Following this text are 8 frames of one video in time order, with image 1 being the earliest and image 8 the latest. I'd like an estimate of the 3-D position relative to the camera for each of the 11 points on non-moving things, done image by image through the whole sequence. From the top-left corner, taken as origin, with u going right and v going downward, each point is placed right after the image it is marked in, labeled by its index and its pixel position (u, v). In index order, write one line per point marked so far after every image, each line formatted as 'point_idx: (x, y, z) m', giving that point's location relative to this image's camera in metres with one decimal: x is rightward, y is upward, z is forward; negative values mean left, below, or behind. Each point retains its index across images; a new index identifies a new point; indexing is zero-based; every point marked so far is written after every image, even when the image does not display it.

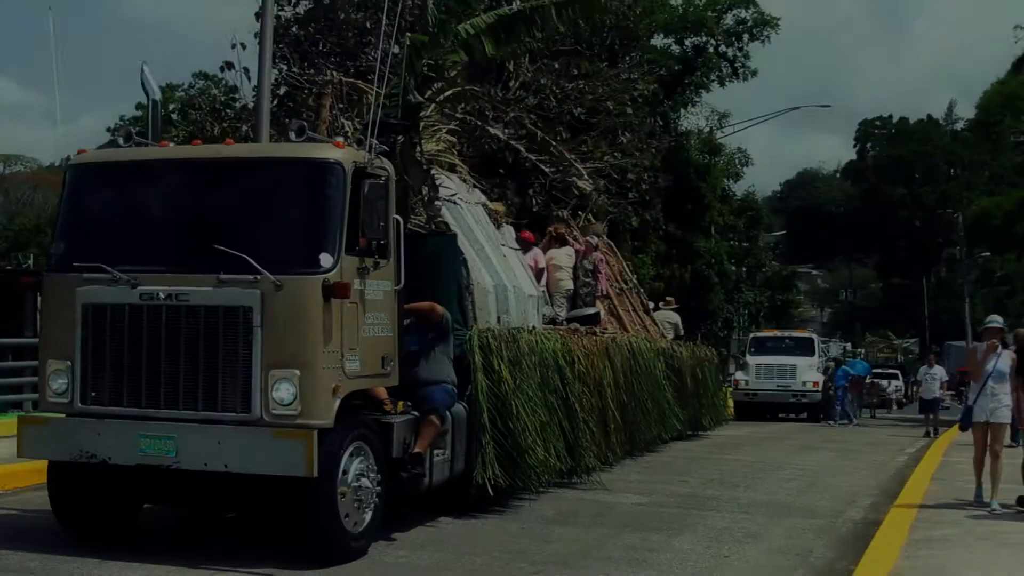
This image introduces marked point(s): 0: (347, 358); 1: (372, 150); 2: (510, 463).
0: (-0.7, -0.3, +7.5) m
1: (-0.6, +0.6, +7.9) m
2: (0.0, -1.0, +9.7) m
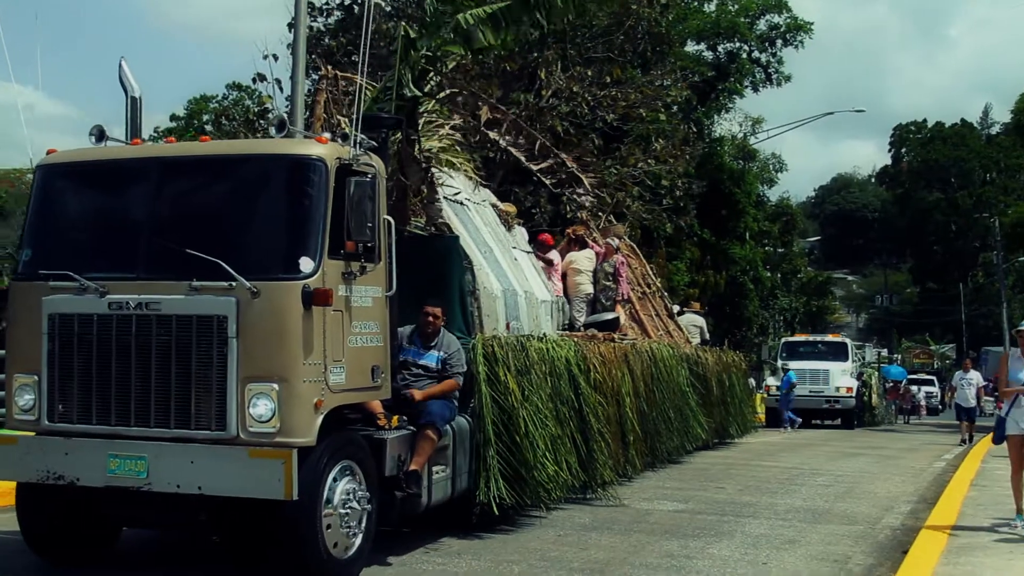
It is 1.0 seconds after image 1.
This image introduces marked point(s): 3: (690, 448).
0: (-0.7, -0.3, +6.9) m
1: (-0.7, +0.6, +7.4) m
2: (0.0, -1.0, +9.1) m
3: (+1.5, -1.4, +15.2) m
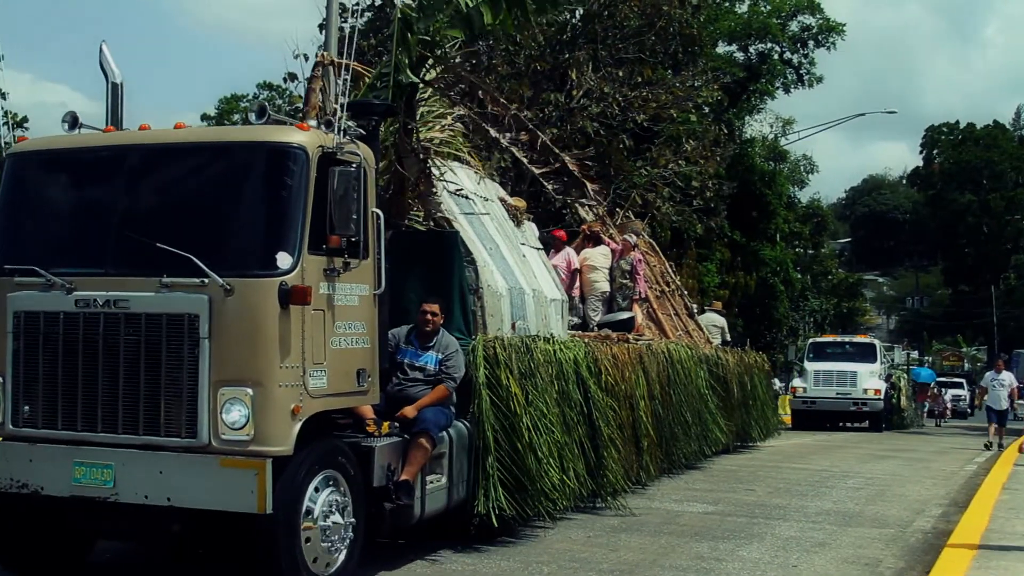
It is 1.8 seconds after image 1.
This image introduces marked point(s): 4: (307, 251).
0: (-0.8, -0.3, +6.4) m
1: (-0.7, +0.6, +6.9) m
2: (0.0, -1.0, +8.6) m
3: (+1.6, -1.4, +14.6) m
4: (-0.8, +0.1, +6.5) m
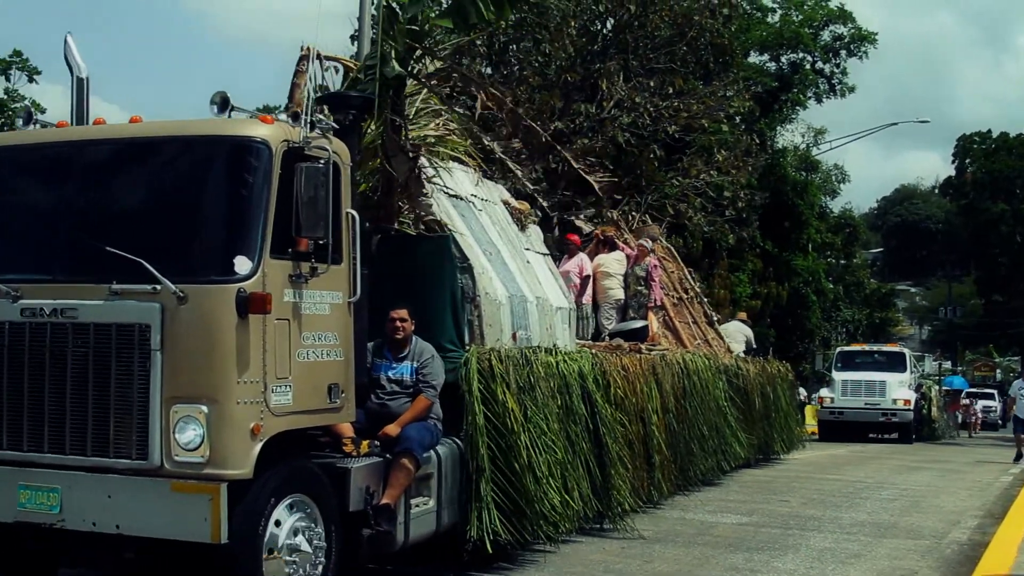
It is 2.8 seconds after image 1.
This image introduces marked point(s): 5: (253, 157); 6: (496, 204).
0: (-0.8, -0.3, +5.9) m
1: (-0.7, +0.6, +6.3) m
2: (0.0, -1.0, +8.0) m
3: (+1.7, -1.4, +14.0) m
4: (-0.8, +0.1, +5.9) m
5: (-0.9, +0.4, +5.9) m
6: (-0.1, +0.5, +10.2) m
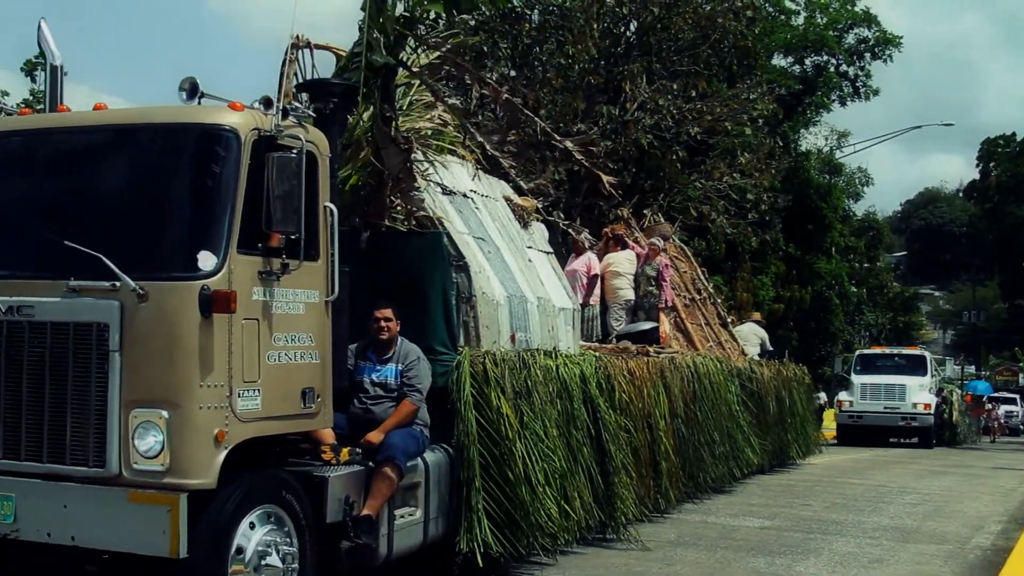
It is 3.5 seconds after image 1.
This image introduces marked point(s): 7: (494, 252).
0: (-0.9, -0.3, +5.5) m
1: (-0.8, +0.6, +6.0) m
2: (0.0, -1.0, +7.7) m
3: (+1.8, -1.5, +13.6) m
4: (-0.9, +0.1, +5.5) m
5: (-0.9, +0.5, +5.6) m
6: (-0.1, +0.5, +9.9) m
7: (-0.1, +0.2, +9.1) m
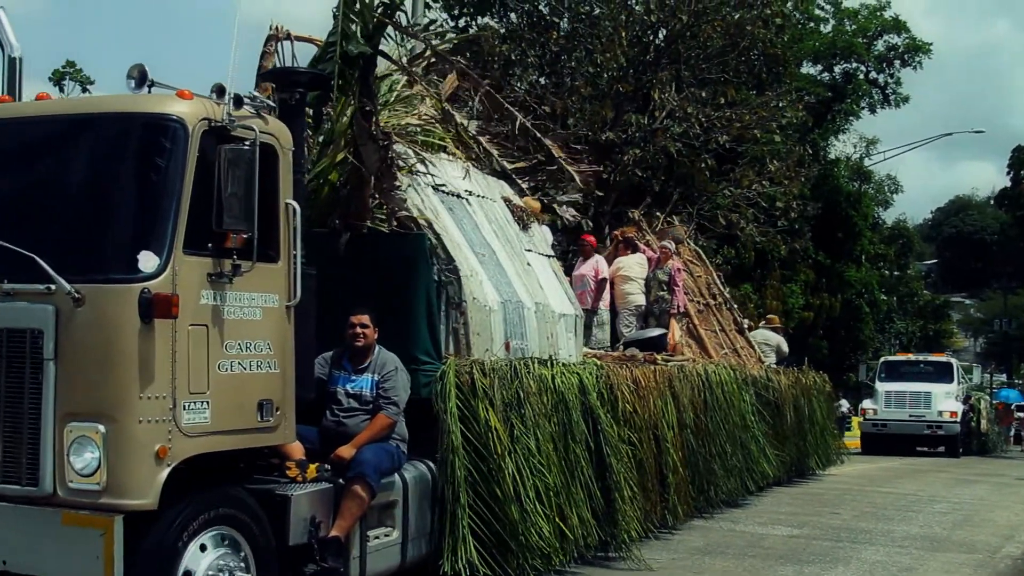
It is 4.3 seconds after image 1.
0: (-0.9, -0.3, +5.1) m
1: (-0.8, +0.6, +5.5) m
2: (-0.1, -1.1, +7.2) m
3: (+1.8, -1.5, +13.1) m
4: (-1.0, +0.1, +5.1) m
5: (-1.0, +0.4, +5.1) m
6: (-0.1, +0.5, +9.4) m
7: (-0.1, +0.2, +8.6) m
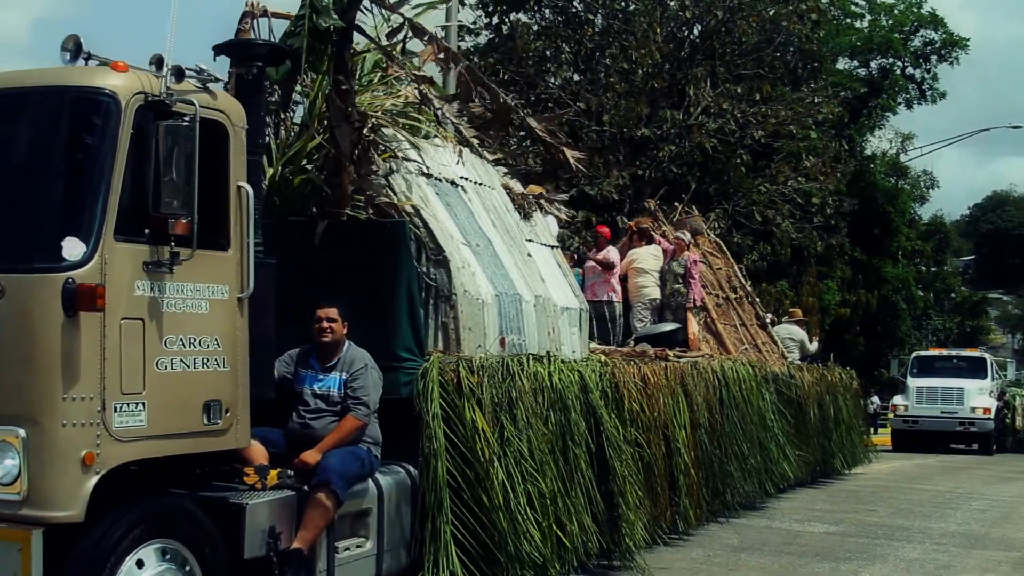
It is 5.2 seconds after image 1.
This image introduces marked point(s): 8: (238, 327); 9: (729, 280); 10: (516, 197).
0: (-1.0, -0.3, +4.6) m
1: (-0.9, +0.6, +5.1) m
2: (-0.1, -1.0, +6.7) m
3: (+1.9, -1.5, +12.6) m
4: (-1.0, +0.1, +4.6) m
5: (-1.1, +0.5, +4.7) m
6: (-0.1, +0.5, +8.9) m
7: (-0.1, +0.2, +8.1) m
8: (-0.8, -0.1, +5.2) m
9: (+1.8, 0.0, +14.2) m
10: (0.0, +0.5, +9.3) m
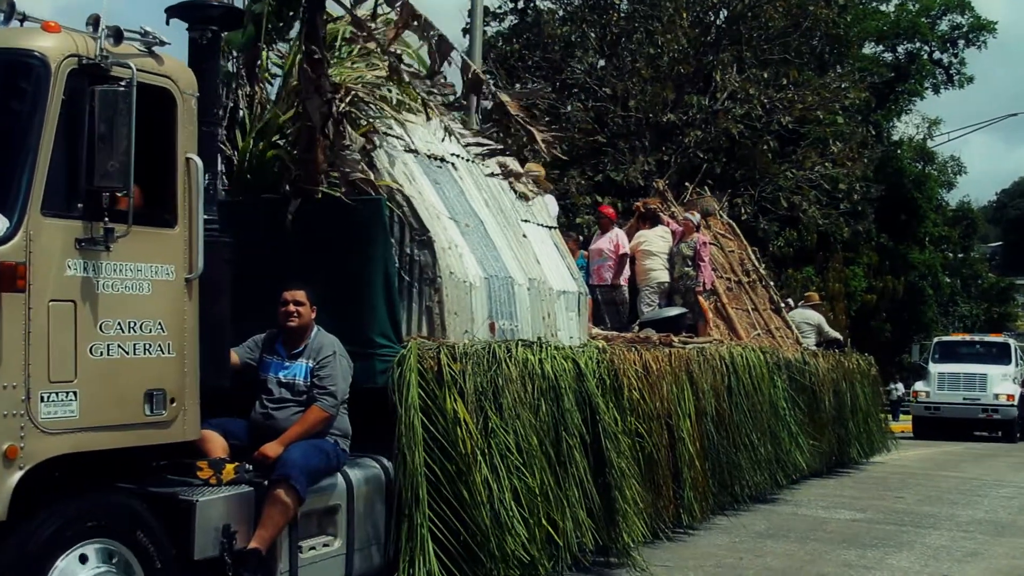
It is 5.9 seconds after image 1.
0: (-1.1, -0.3, +4.2) m
1: (-1.0, +0.7, +4.7) m
2: (-0.2, -1.0, +6.4) m
3: (+1.9, -1.3, +12.2) m
4: (-1.1, +0.2, +4.3) m
5: (-1.2, +0.5, +4.3) m
6: (-0.1, +0.6, +8.5) m
7: (-0.2, +0.3, +7.8) m
8: (-0.9, -0.1, +4.8) m
9: (+1.8, +0.2, +13.8) m
10: (0.0, +0.6, +8.9) m
